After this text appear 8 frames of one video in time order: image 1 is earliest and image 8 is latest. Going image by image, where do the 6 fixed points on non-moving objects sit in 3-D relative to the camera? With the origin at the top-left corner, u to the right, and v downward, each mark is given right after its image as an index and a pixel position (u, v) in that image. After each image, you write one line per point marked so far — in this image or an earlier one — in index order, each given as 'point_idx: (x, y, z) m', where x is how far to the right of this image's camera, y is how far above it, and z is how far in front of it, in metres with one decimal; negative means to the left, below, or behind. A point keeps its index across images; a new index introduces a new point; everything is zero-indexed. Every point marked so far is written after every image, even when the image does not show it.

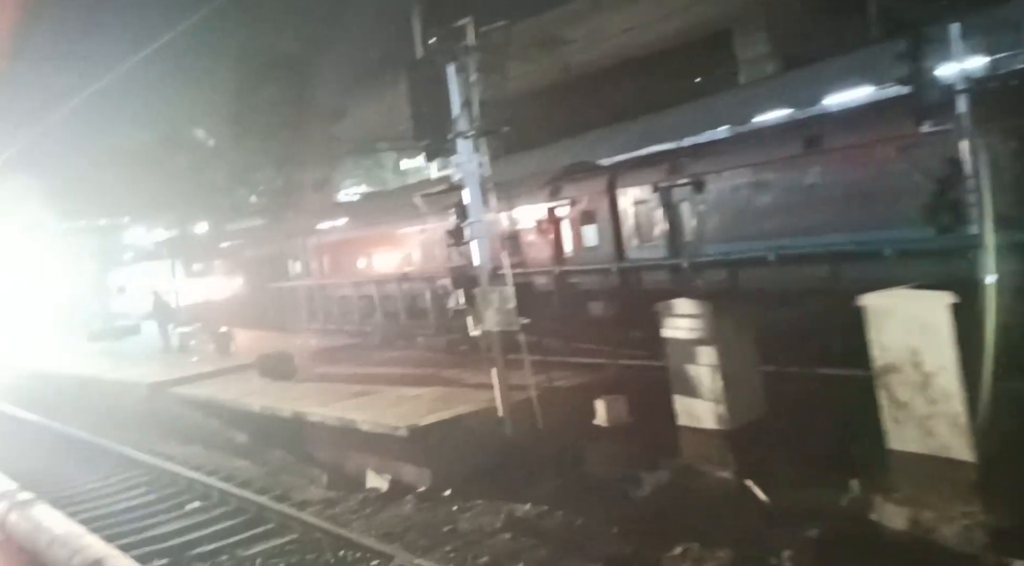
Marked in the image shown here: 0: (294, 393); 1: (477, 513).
0: (-2.3, -1.1, +9.9) m
1: (-0.2, -1.6, +6.6) m
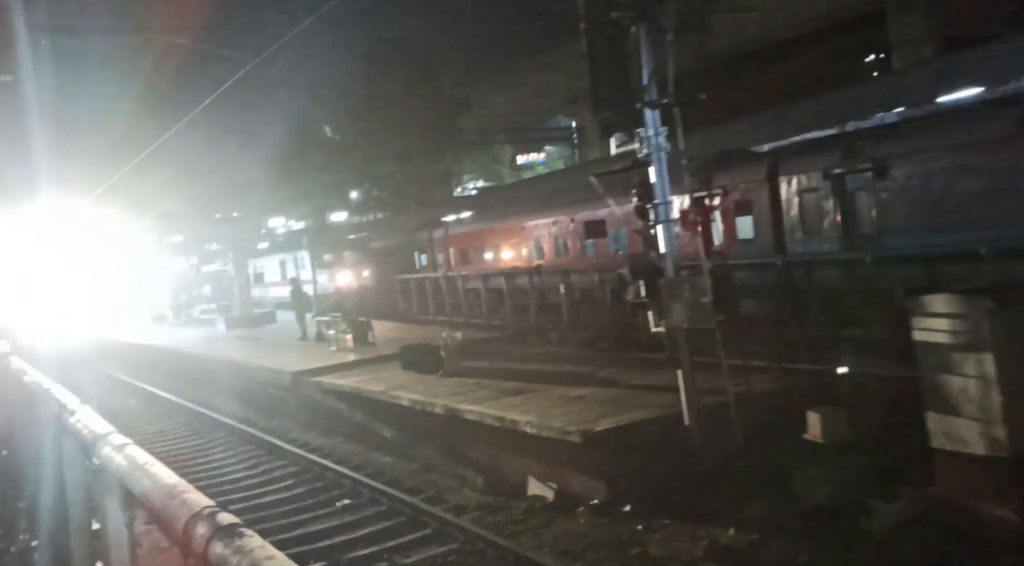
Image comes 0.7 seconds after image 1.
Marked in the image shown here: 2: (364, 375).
0: (-0.7, -1.0, +9.4) m
1: (+0.9, -1.5, +5.8) m
2: (-1.7, -1.1, +11.1) m
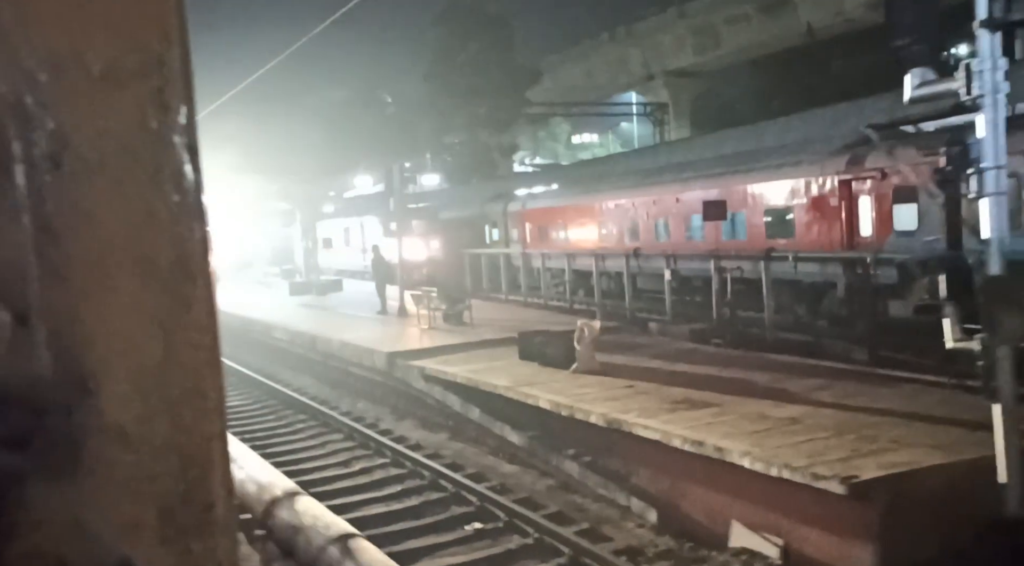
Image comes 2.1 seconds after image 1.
0: (+0.6, -0.8, +7.7) m
1: (+2.0, -1.5, +4.1) m
2: (-0.4, -0.8, +9.5) m
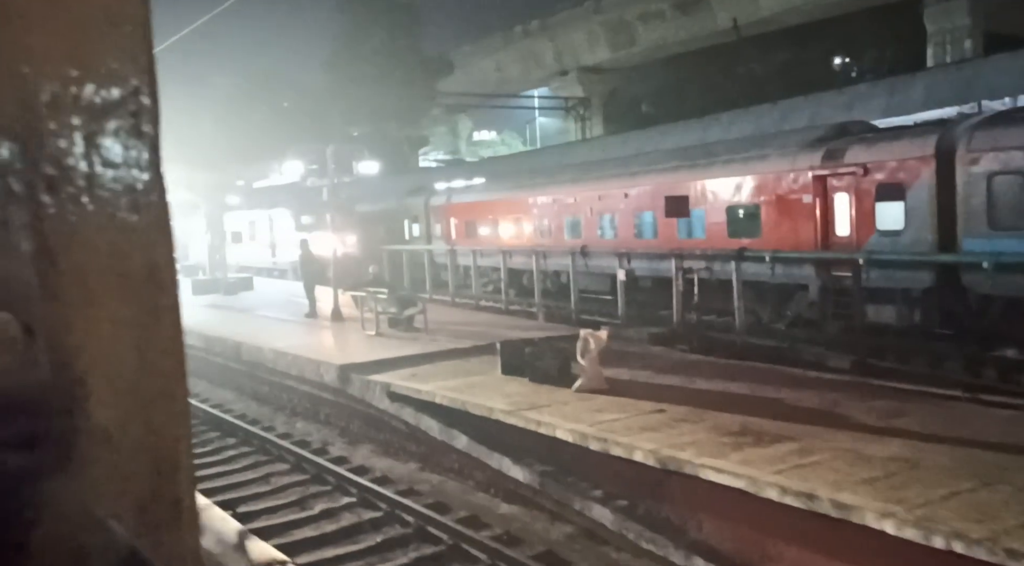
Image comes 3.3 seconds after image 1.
0: (+0.6, -0.9, +6.4) m
1: (+2.4, -1.6, +3.0) m
2: (-0.5, -0.8, +8.1) m
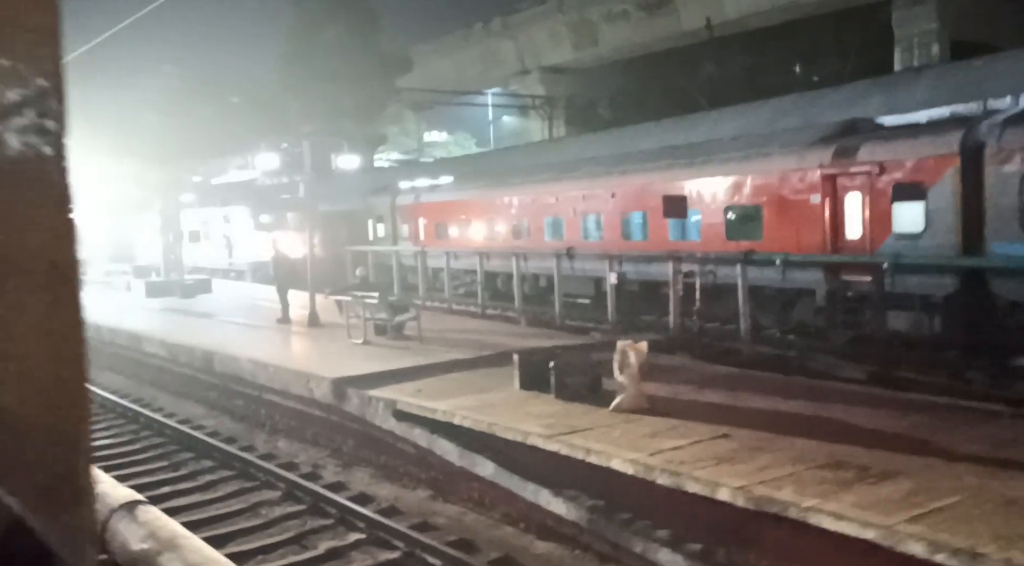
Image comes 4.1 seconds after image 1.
0: (+0.9, -0.9, +5.6) m
1: (+2.8, -1.6, +2.3) m
2: (-0.3, -0.9, +7.2) m
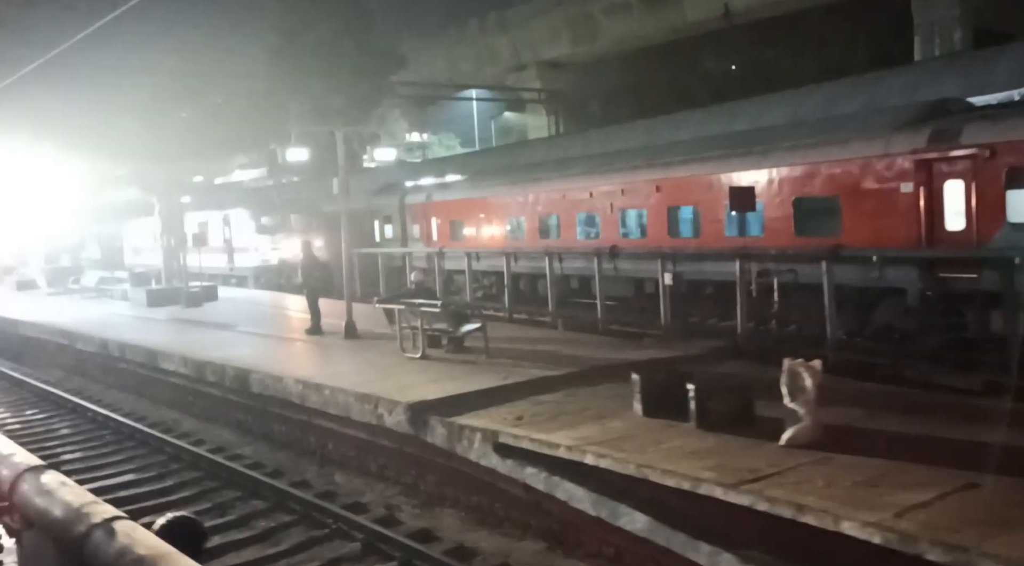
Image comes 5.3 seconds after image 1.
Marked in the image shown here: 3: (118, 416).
0: (+1.7, -0.9, +4.4) m
1: (+3.7, -1.6, +1.1) m
2: (+0.5, -0.9, +6.0) m
3: (-4.7, -1.6, +11.6) m
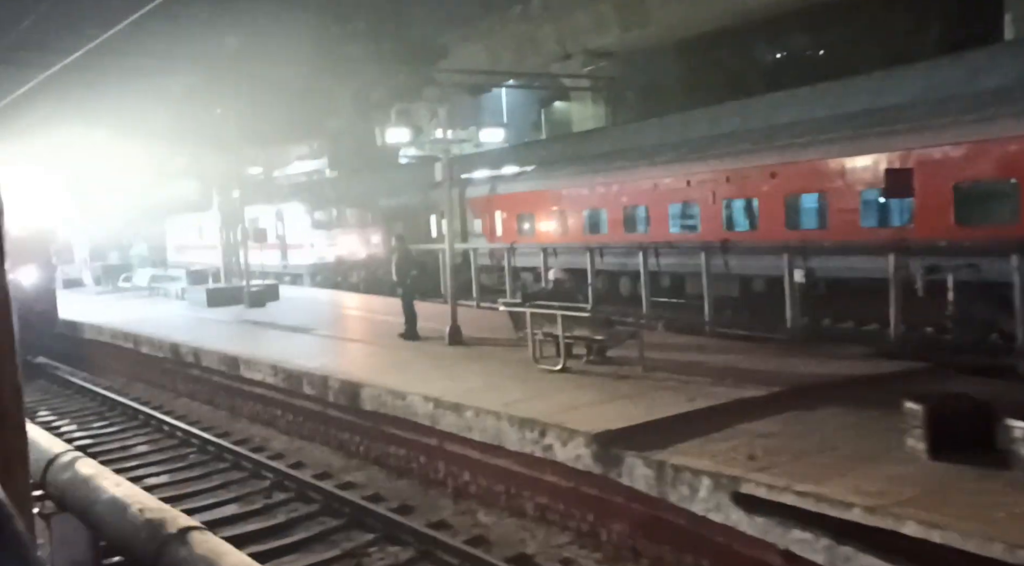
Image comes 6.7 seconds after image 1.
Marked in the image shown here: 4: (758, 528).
0: (+2.9, -0.9, +2.8) m
1: (+4.8, -1.6, -0.5) m
2: (+1.7, -0.9, +4.5) m
3: (-3.3, -1.6, +10.3) m
4: (+1.2, -1.2, +4.6) m
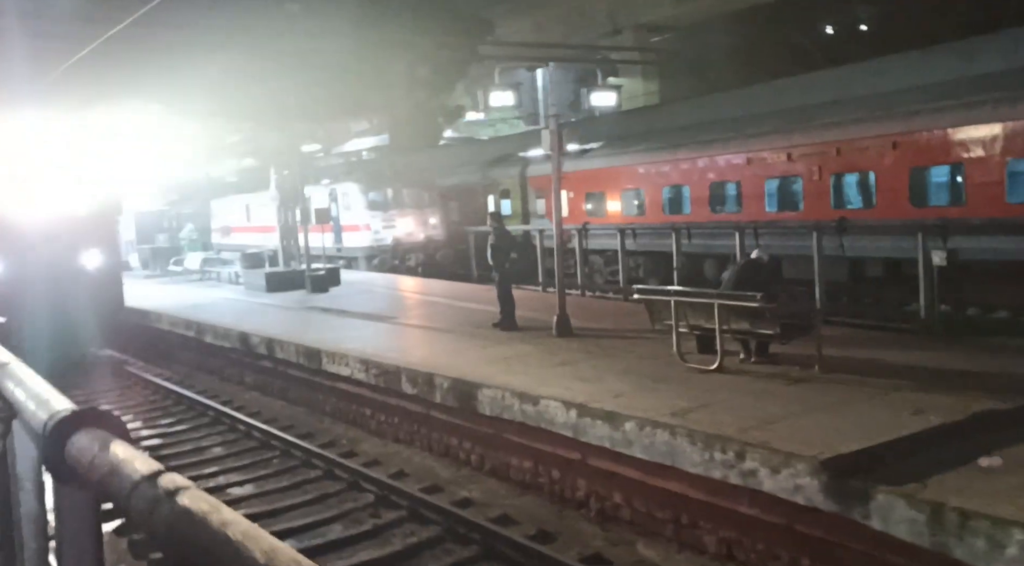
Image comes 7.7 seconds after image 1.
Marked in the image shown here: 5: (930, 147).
0: (+3.8, -0.9, +1.5) m
1: (+5.6, -1.7, -1.9) m
2: (+2.6, -0.9, +3.2) m
3: (-2.1, -1.5, +9.2) m
4: (+2.2, -1.1, +3.3) m
5: (+5.6, +1.8, +12.7) m
